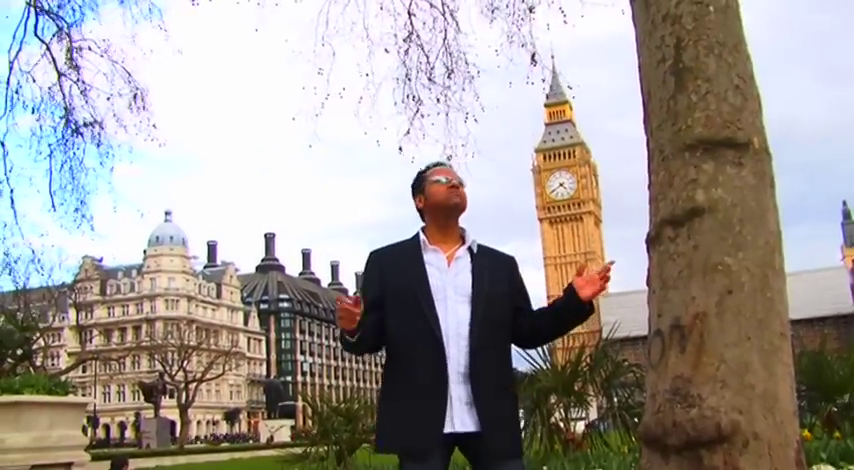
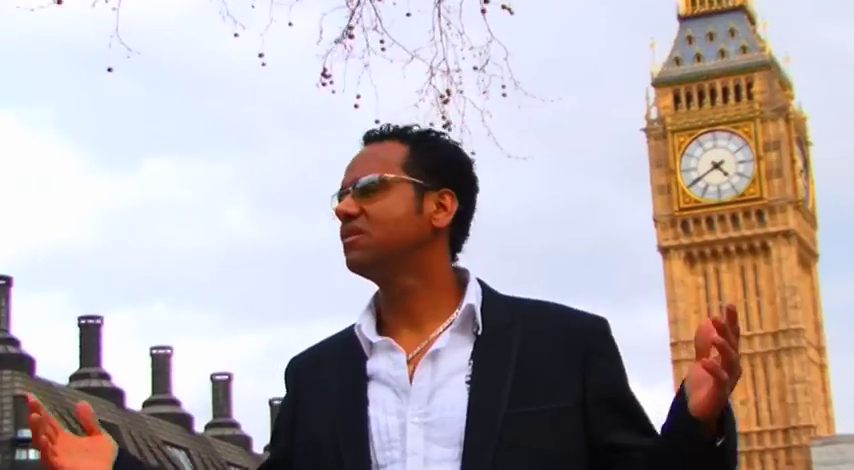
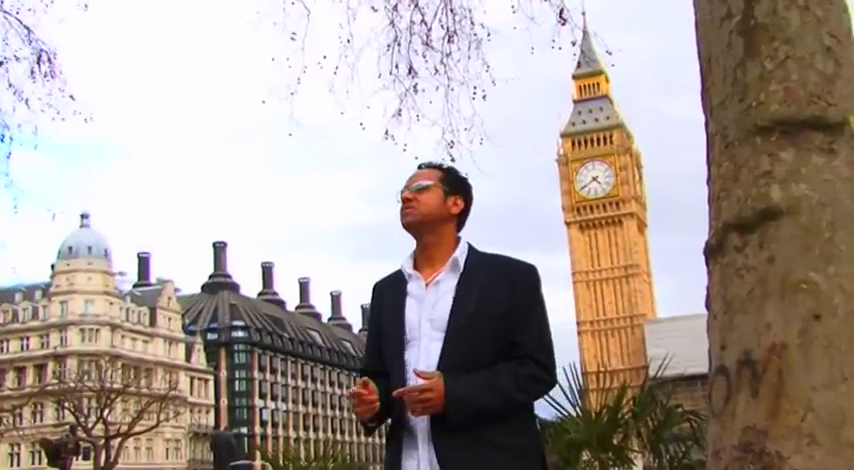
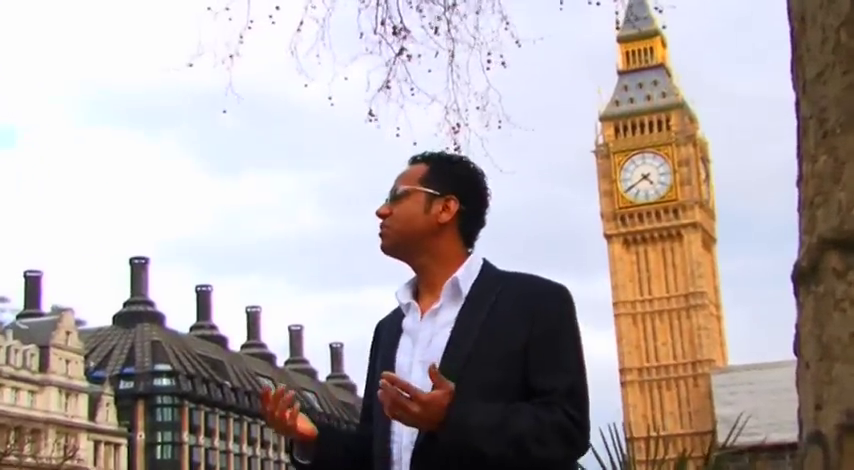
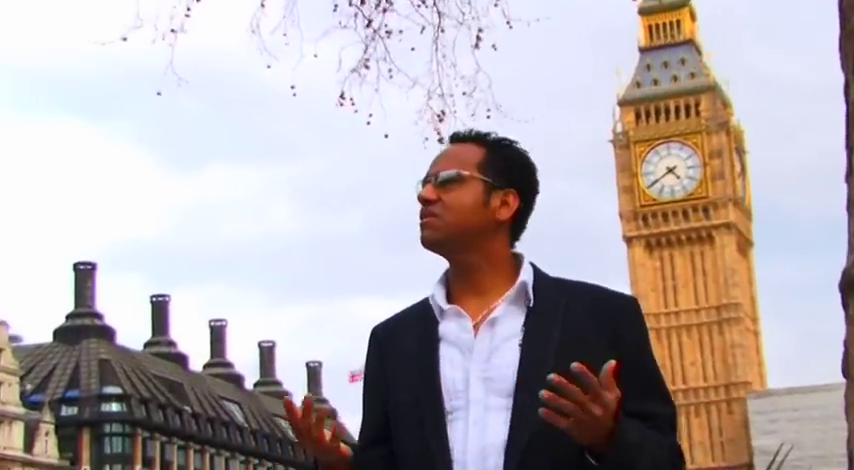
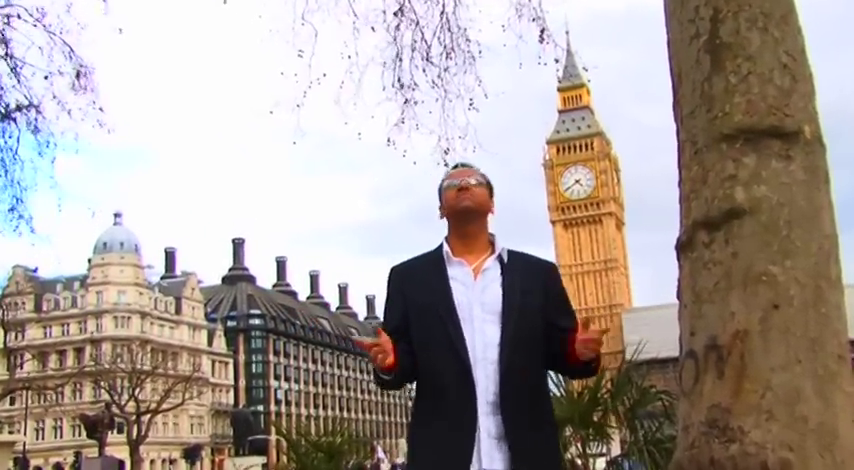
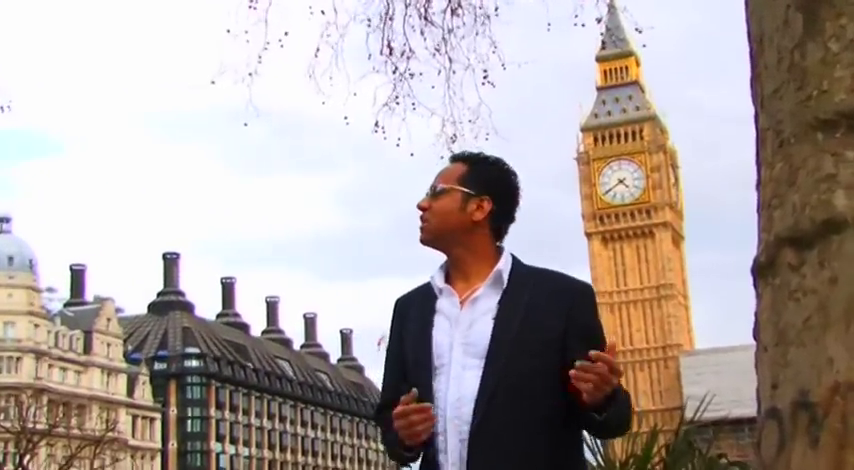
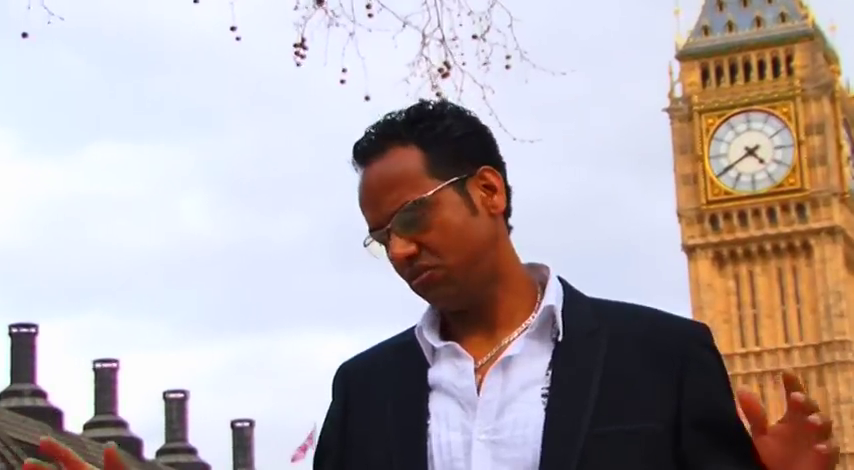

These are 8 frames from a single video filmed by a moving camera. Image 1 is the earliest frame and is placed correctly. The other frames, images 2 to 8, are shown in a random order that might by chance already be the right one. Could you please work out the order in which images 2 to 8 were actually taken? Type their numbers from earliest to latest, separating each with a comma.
6, 3, 7, 4, 5, 2, 8
